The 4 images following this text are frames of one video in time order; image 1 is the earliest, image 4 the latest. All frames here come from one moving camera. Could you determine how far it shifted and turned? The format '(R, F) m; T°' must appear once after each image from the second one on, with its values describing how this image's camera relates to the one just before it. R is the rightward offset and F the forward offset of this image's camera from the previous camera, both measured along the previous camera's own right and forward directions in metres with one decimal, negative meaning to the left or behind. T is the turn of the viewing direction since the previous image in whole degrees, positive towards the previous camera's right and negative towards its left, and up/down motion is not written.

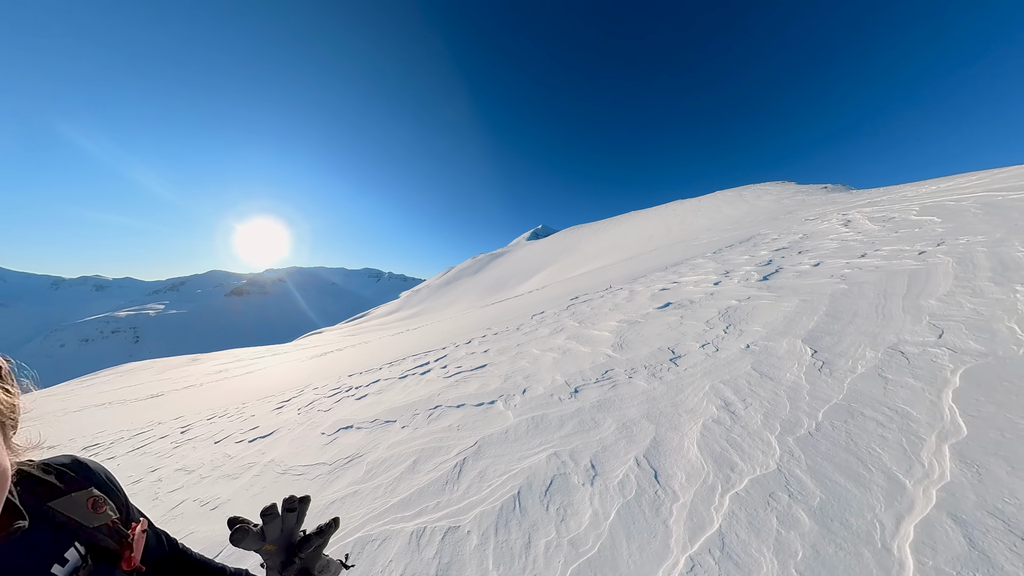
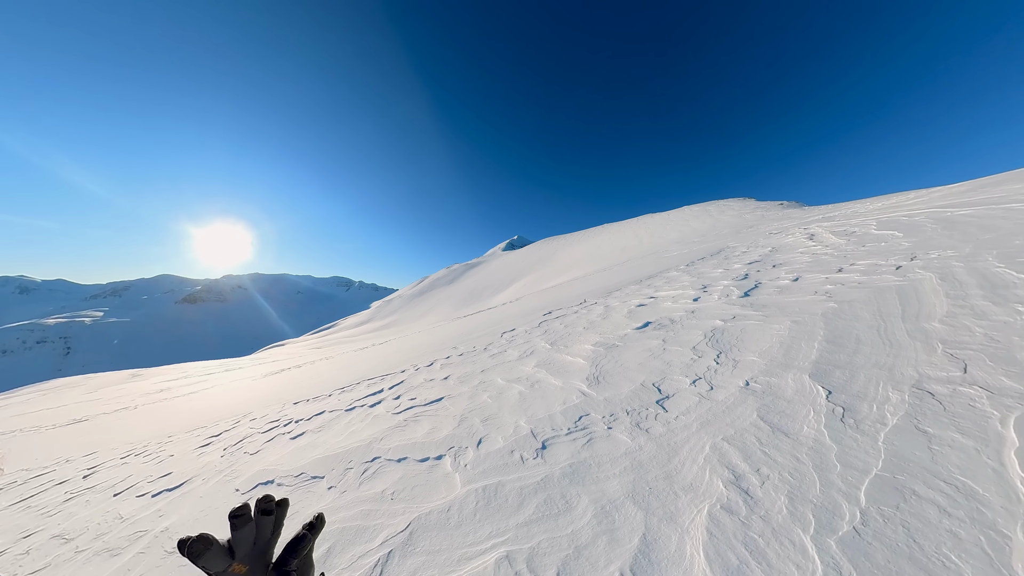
(+0.3, +0.8) m; +4°
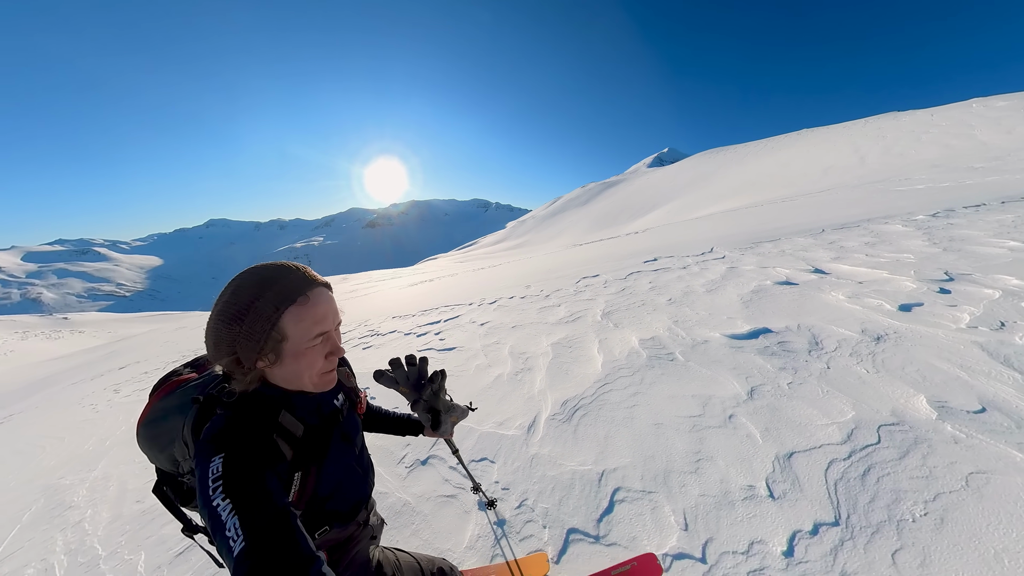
(+1.4, +2.4) m; -22°
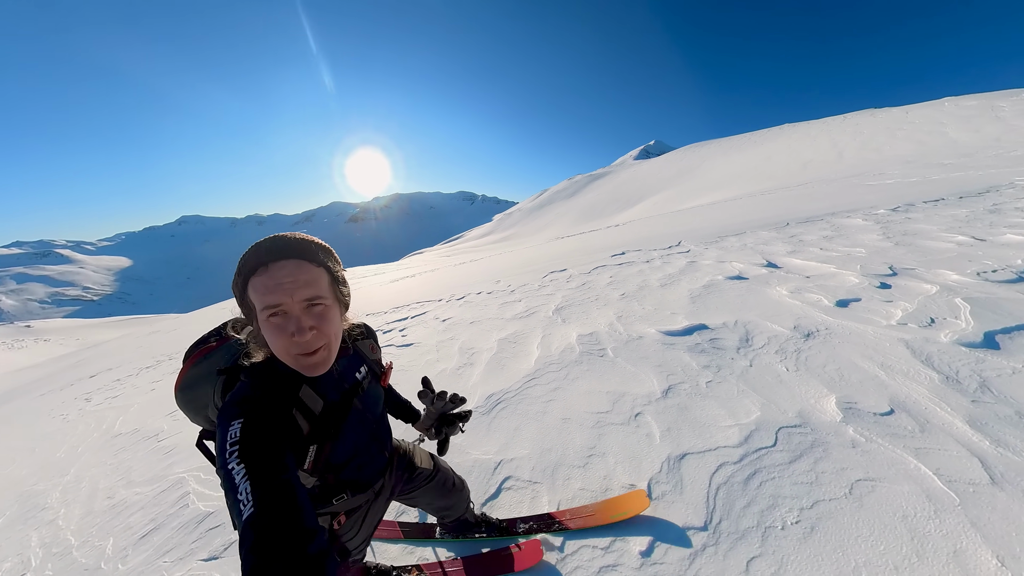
(+0.9, +0.3) m; +2°
